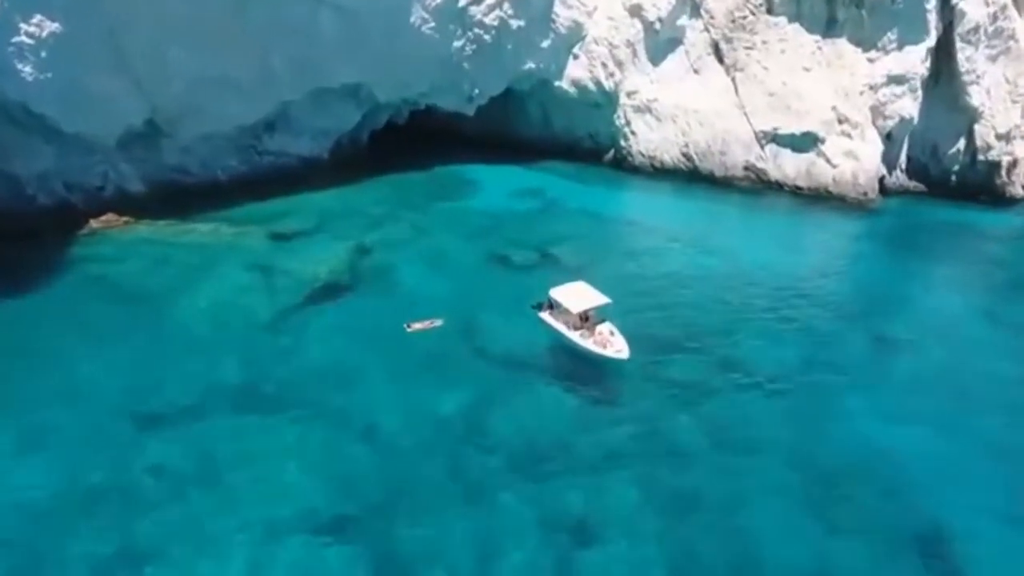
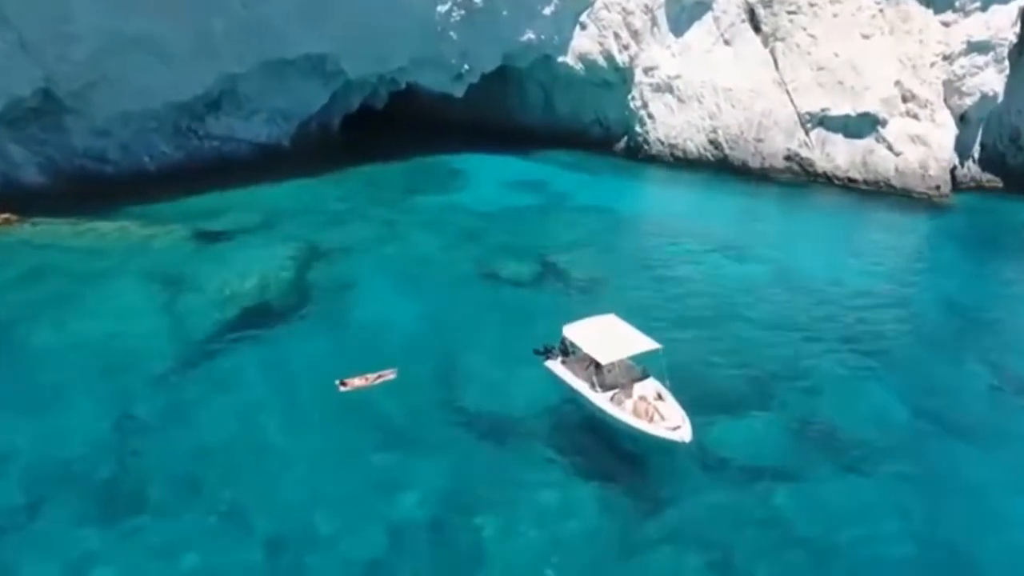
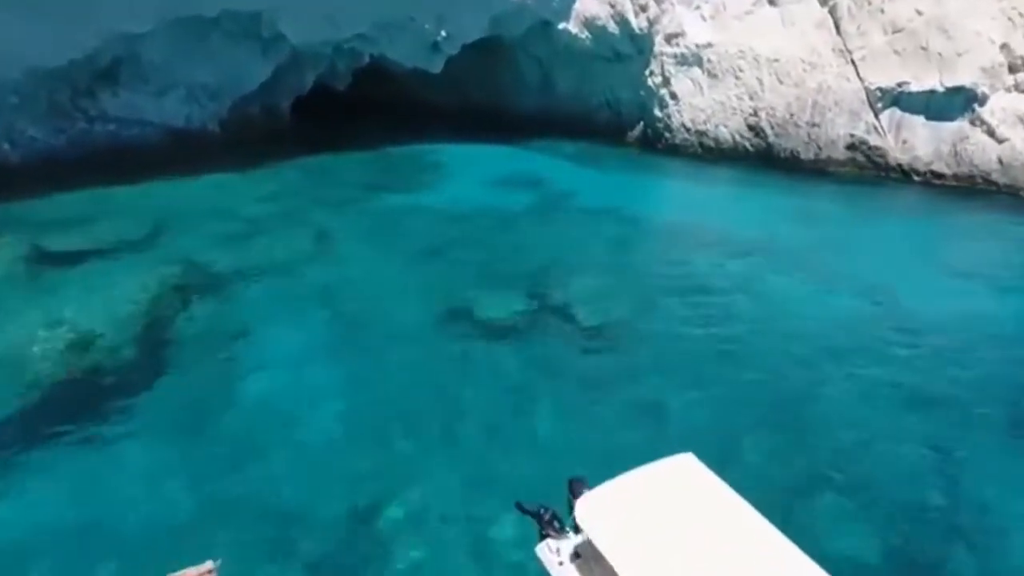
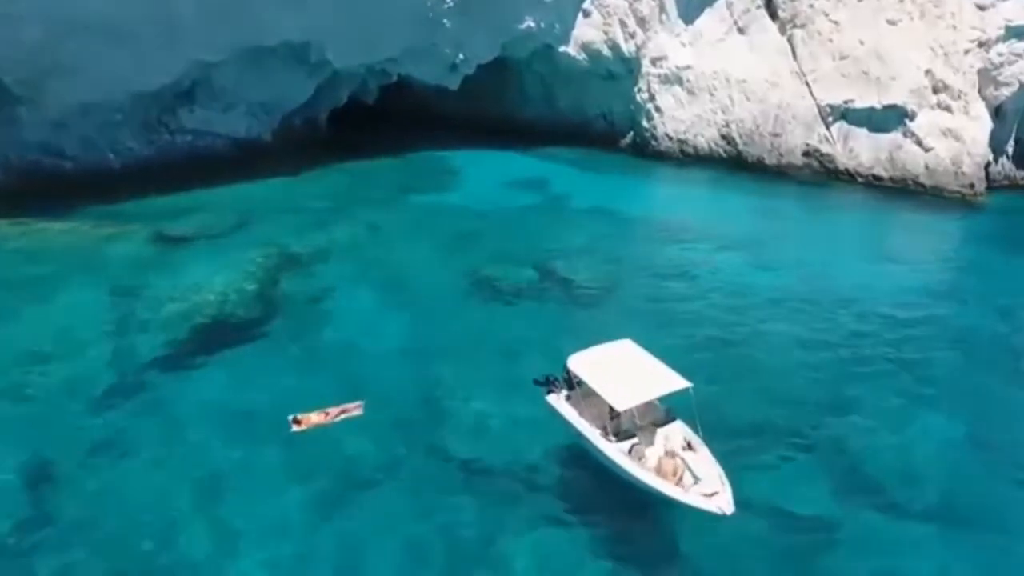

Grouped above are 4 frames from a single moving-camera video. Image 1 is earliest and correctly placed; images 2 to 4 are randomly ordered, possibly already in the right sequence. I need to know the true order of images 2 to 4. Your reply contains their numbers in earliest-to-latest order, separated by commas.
2, 4, 3
